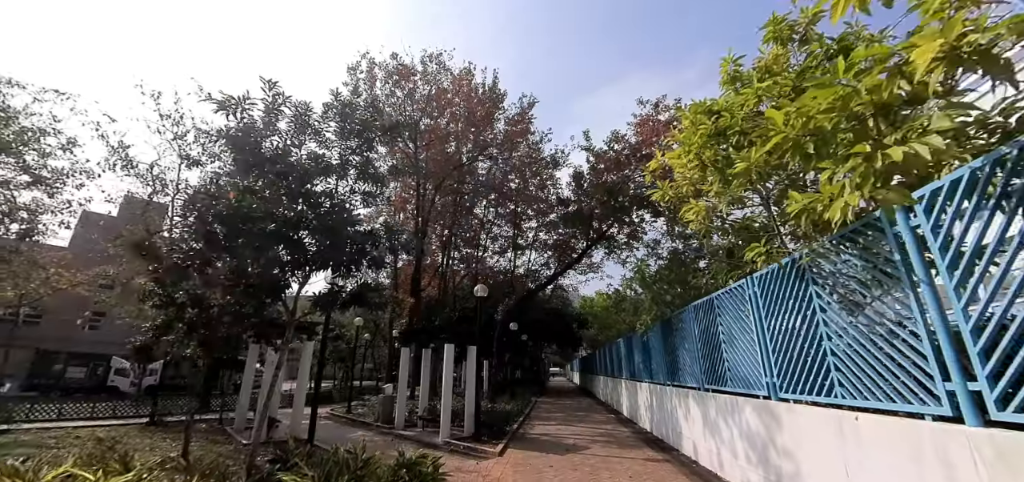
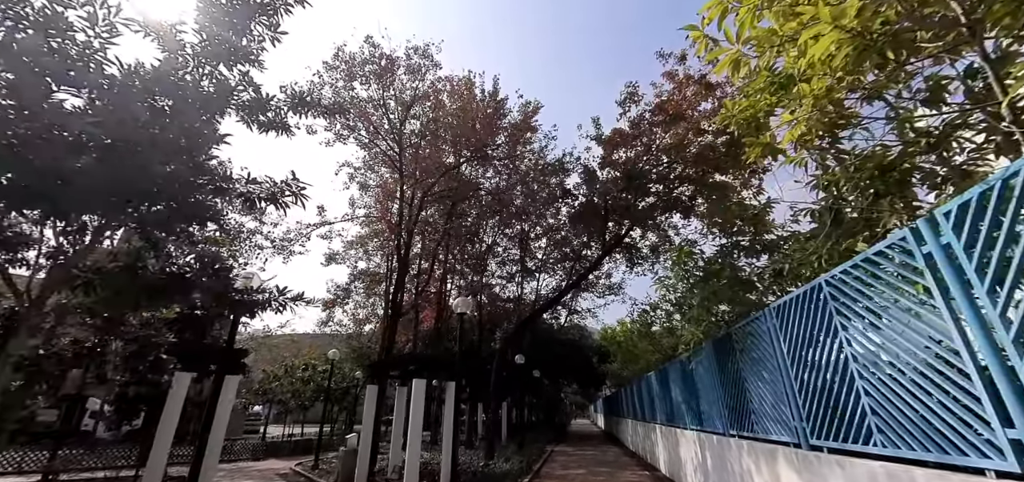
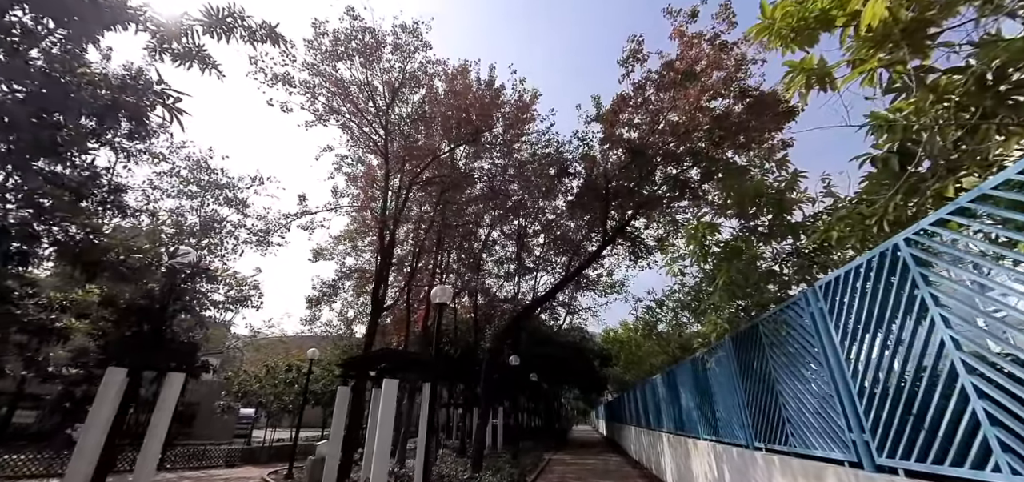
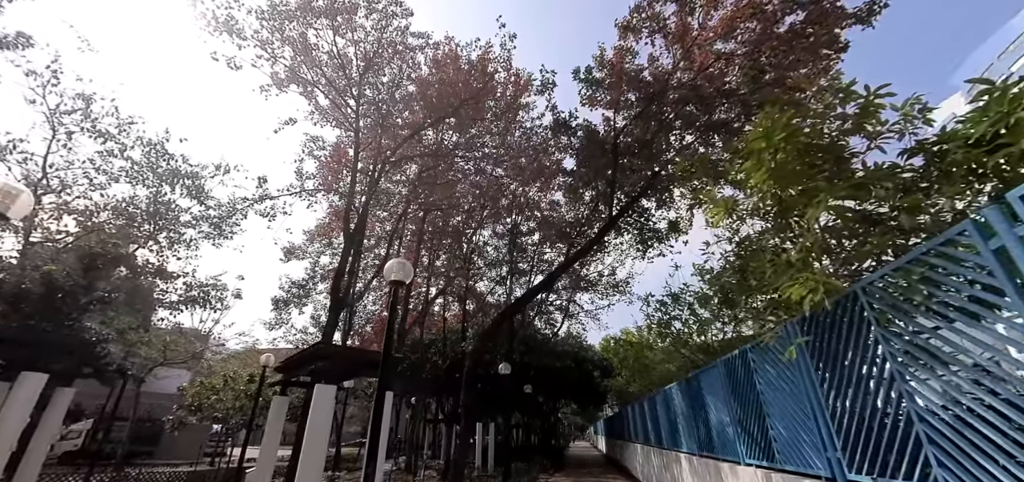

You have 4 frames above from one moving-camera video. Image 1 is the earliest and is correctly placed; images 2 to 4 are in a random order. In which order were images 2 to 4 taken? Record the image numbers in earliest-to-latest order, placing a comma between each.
2, 3, 4
